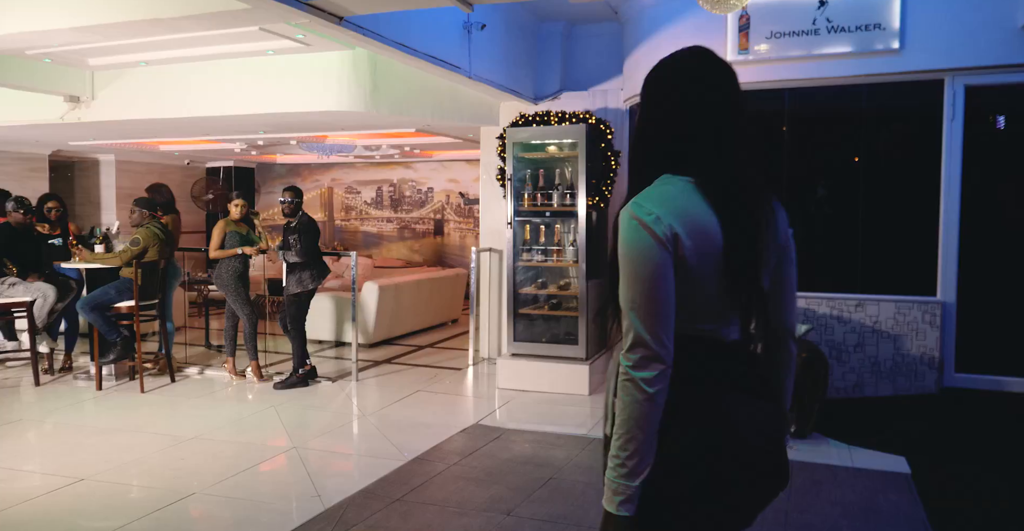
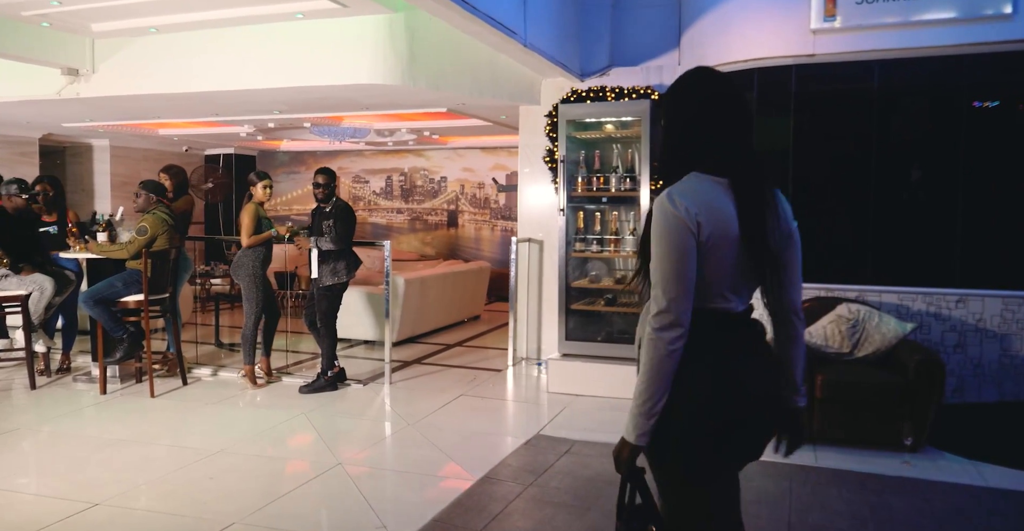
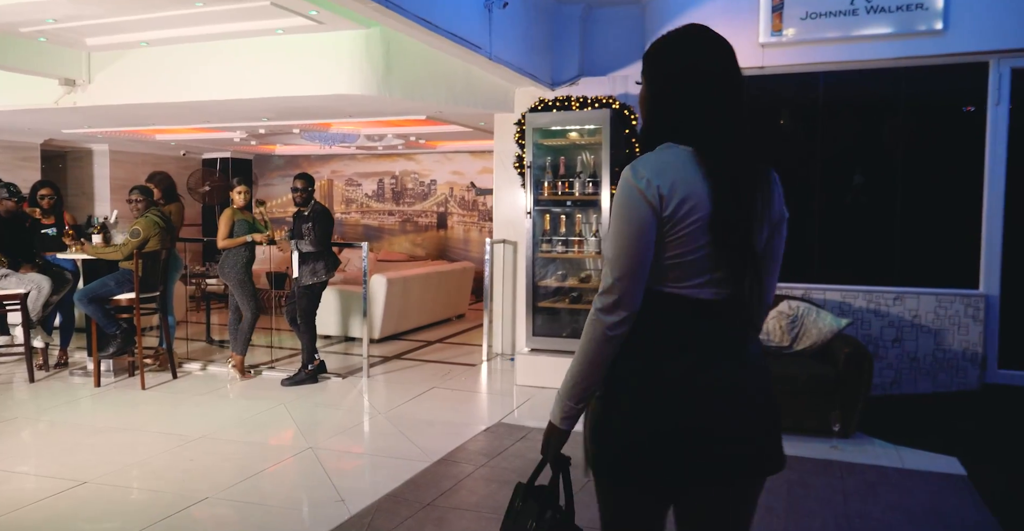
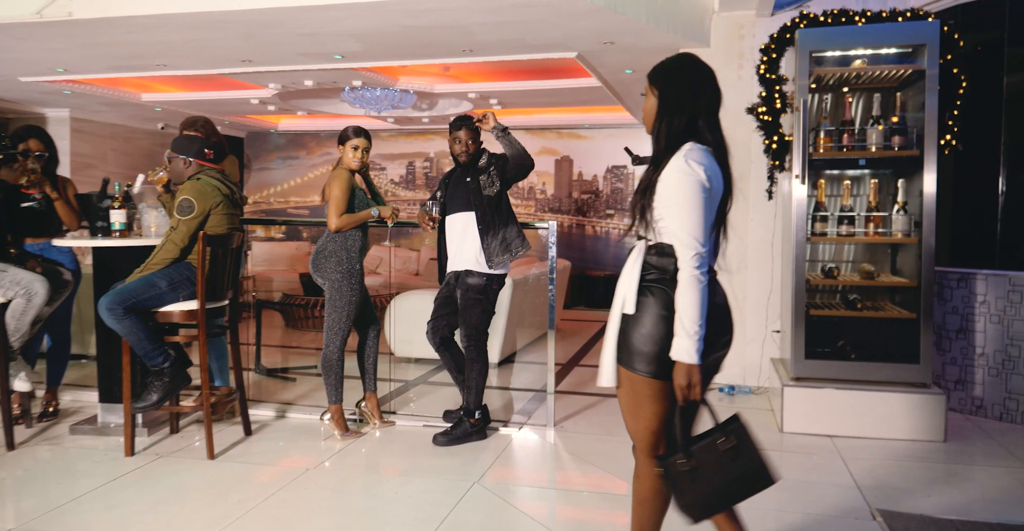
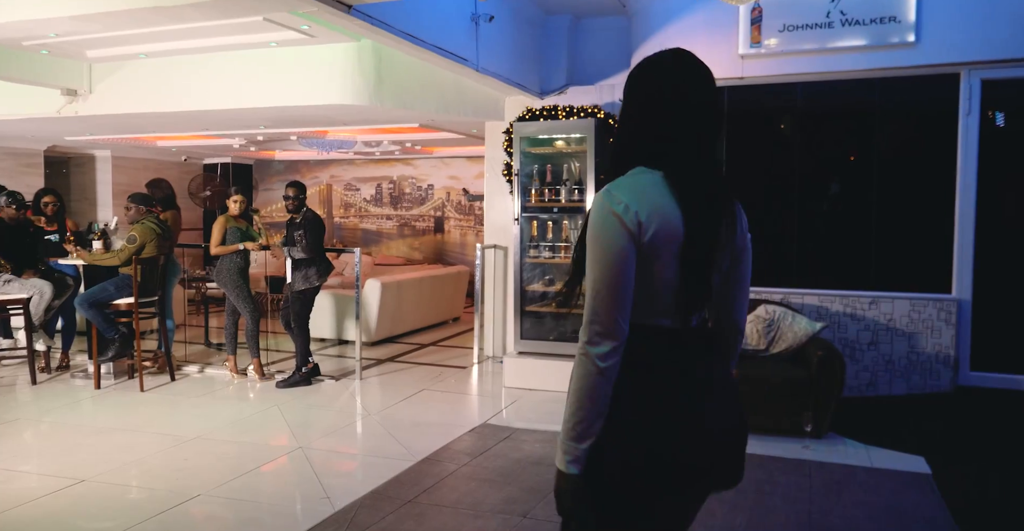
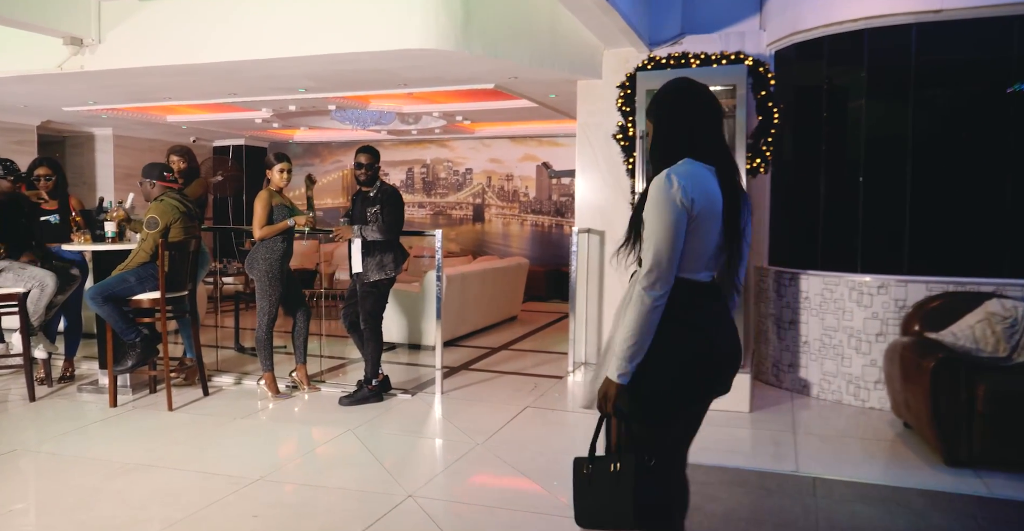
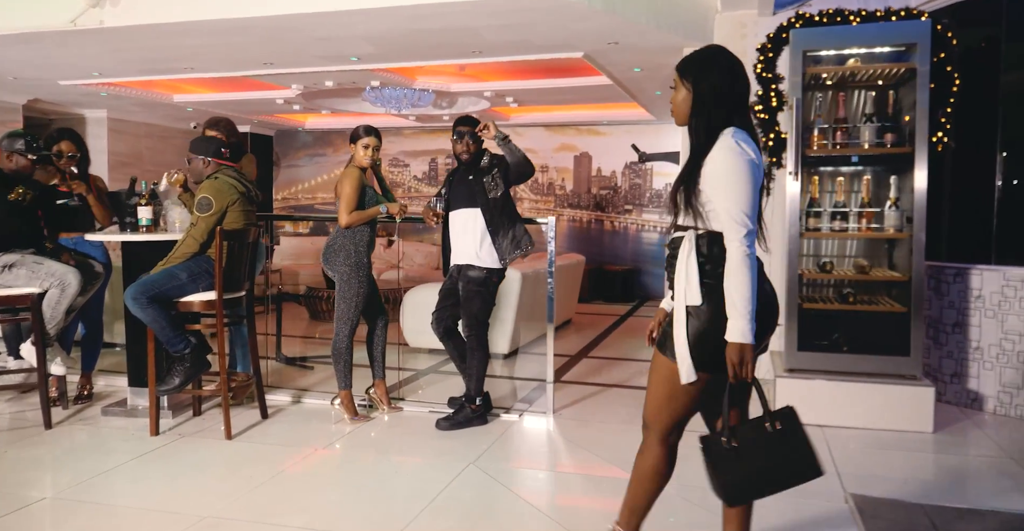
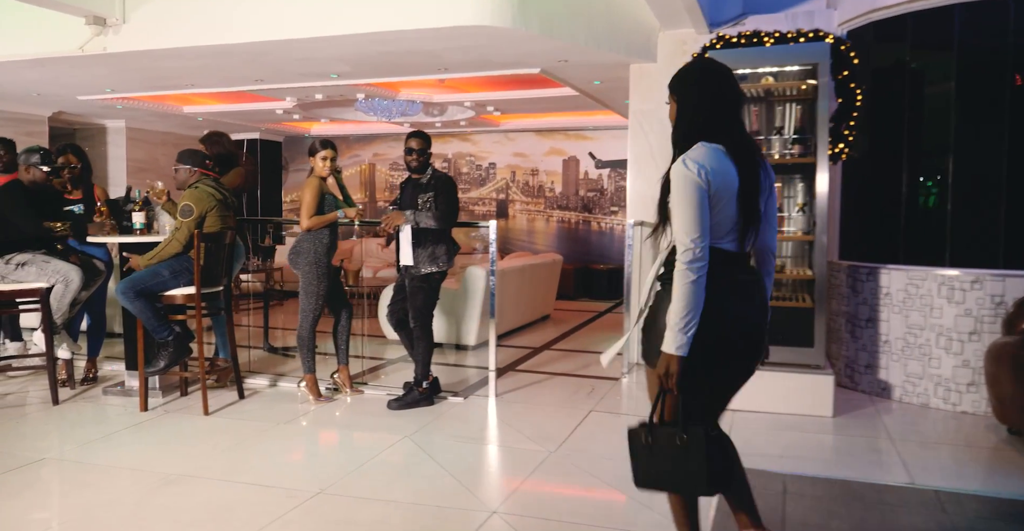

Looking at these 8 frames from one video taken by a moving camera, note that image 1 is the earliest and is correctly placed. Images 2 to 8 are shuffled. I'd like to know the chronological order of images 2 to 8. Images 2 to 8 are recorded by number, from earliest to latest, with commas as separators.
5, 3, 2, 6, 8, 7, 4
